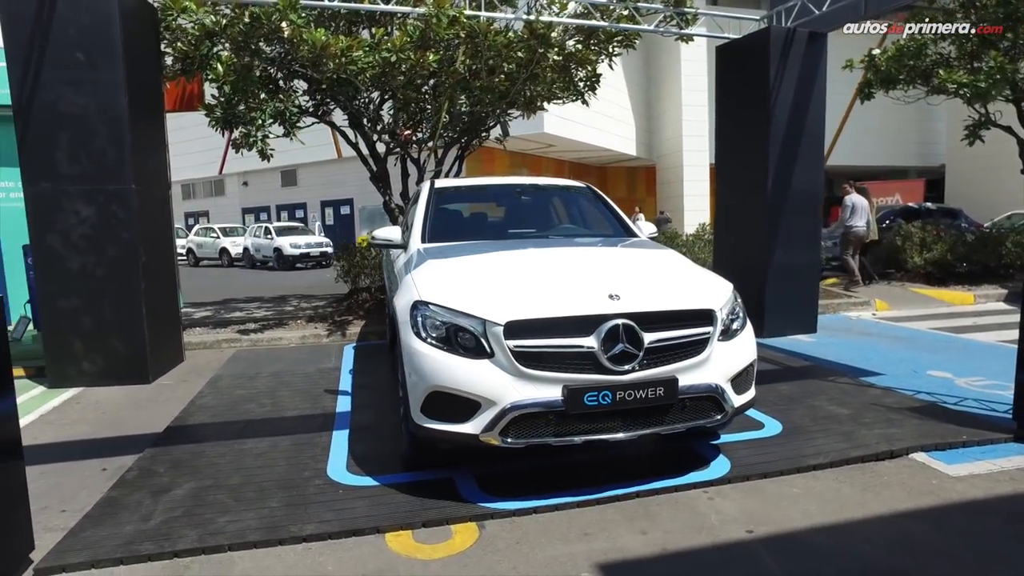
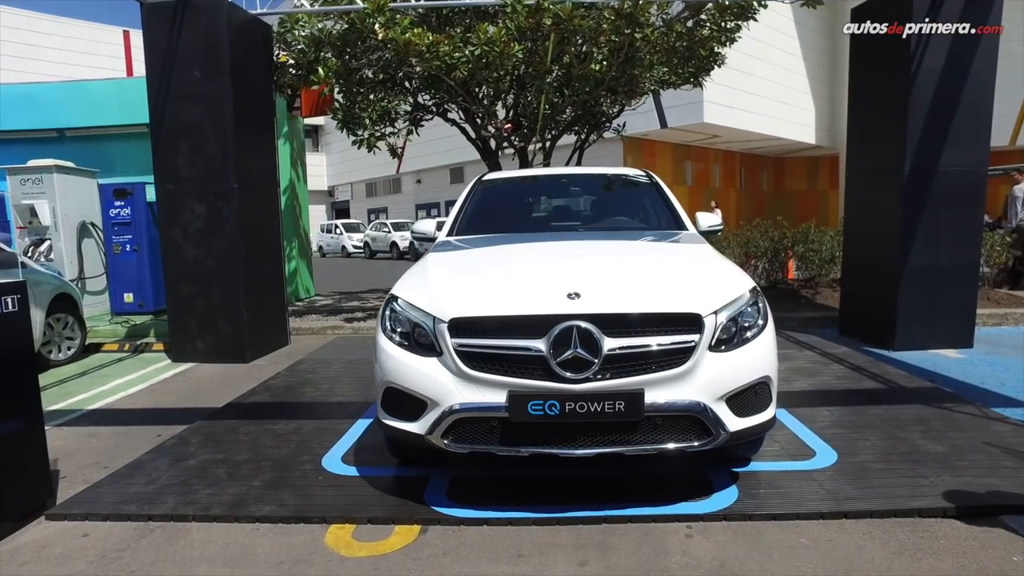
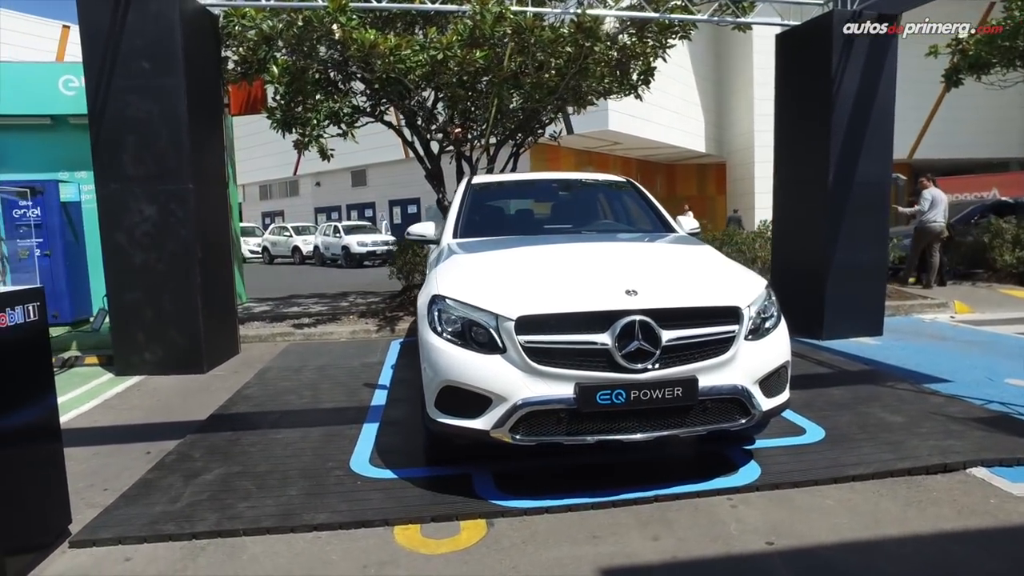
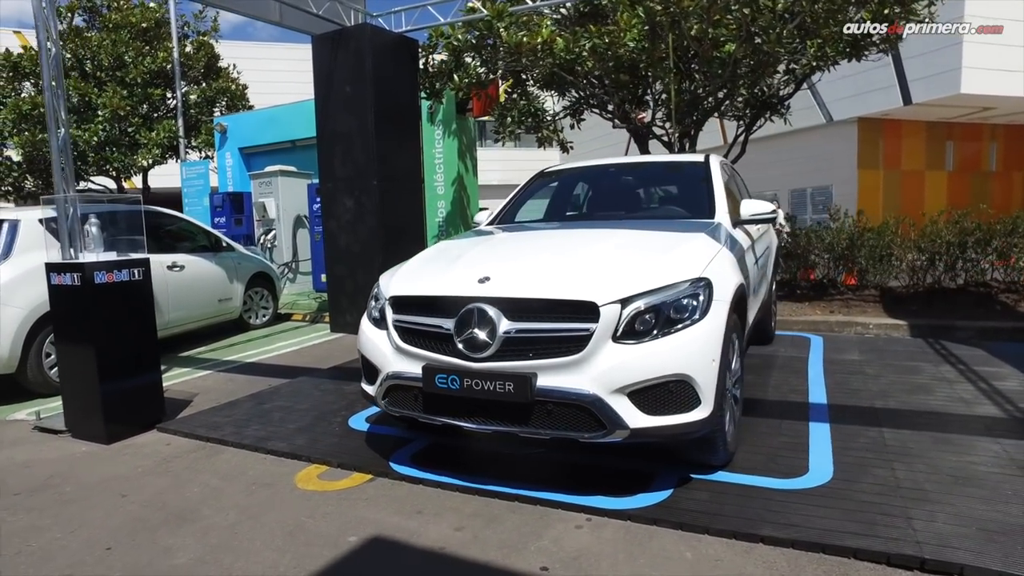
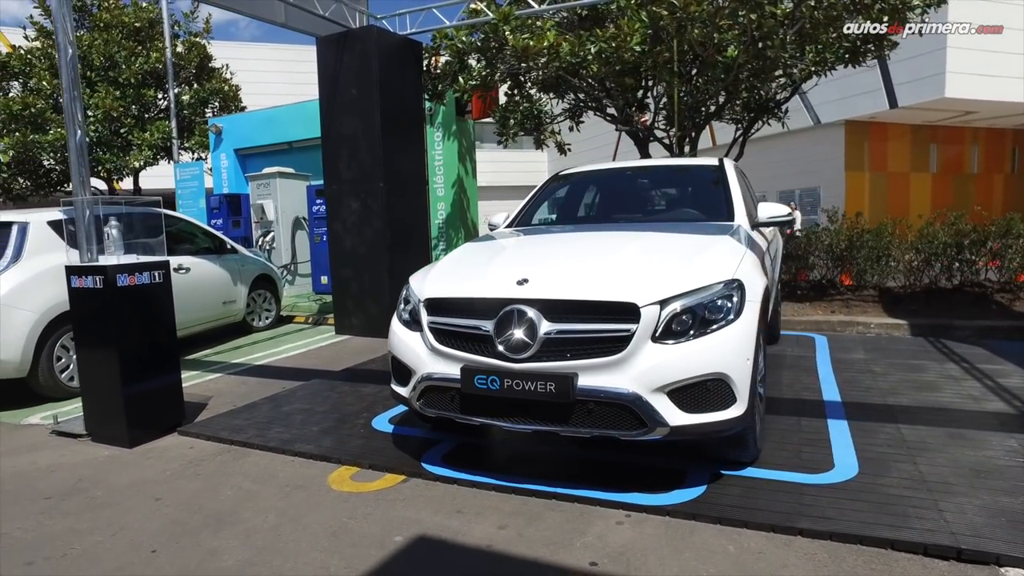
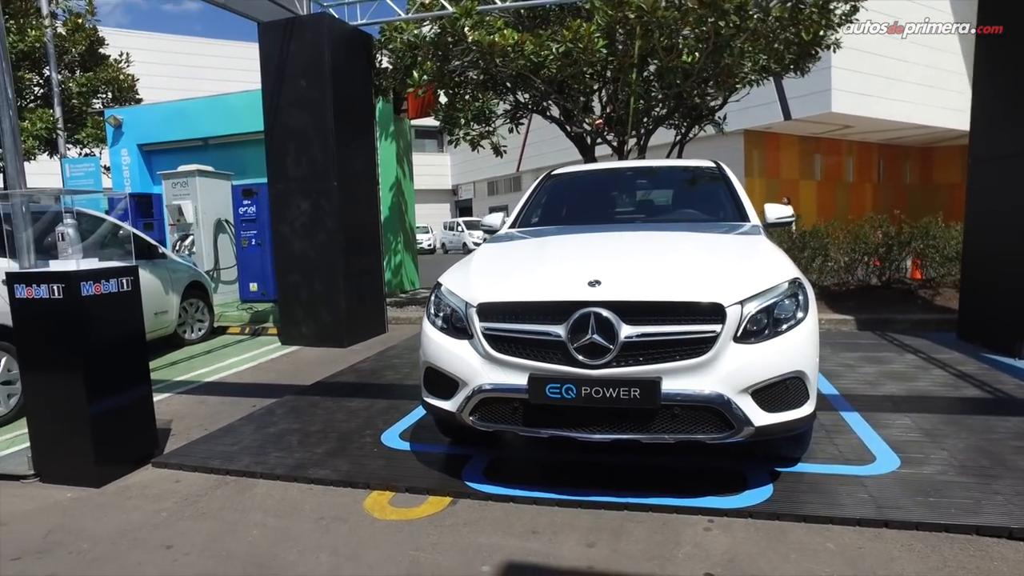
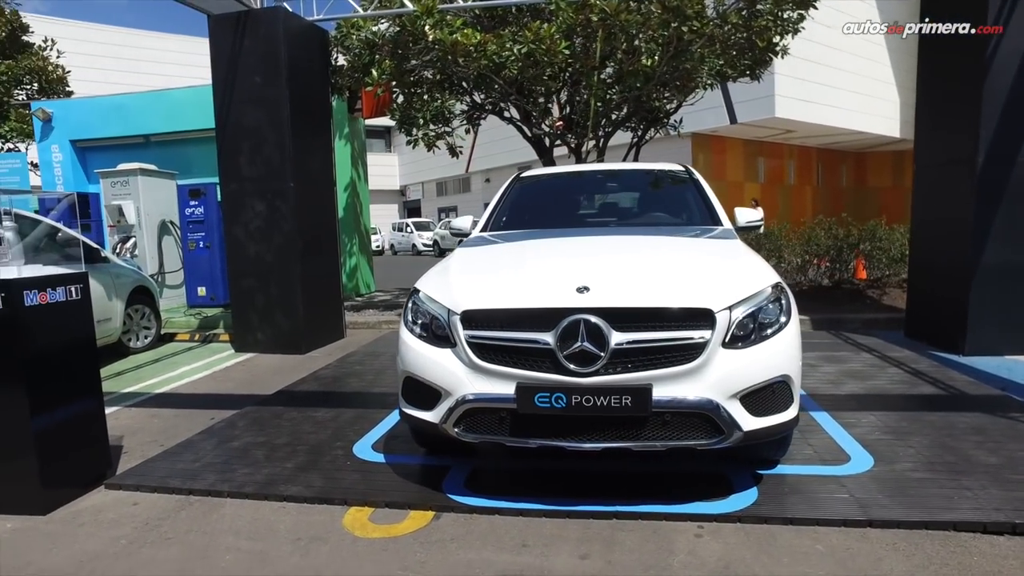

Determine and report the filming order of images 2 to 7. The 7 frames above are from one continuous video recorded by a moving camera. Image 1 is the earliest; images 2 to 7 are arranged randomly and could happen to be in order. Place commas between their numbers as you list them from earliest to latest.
3, 2, 7, 6, 5, 4
